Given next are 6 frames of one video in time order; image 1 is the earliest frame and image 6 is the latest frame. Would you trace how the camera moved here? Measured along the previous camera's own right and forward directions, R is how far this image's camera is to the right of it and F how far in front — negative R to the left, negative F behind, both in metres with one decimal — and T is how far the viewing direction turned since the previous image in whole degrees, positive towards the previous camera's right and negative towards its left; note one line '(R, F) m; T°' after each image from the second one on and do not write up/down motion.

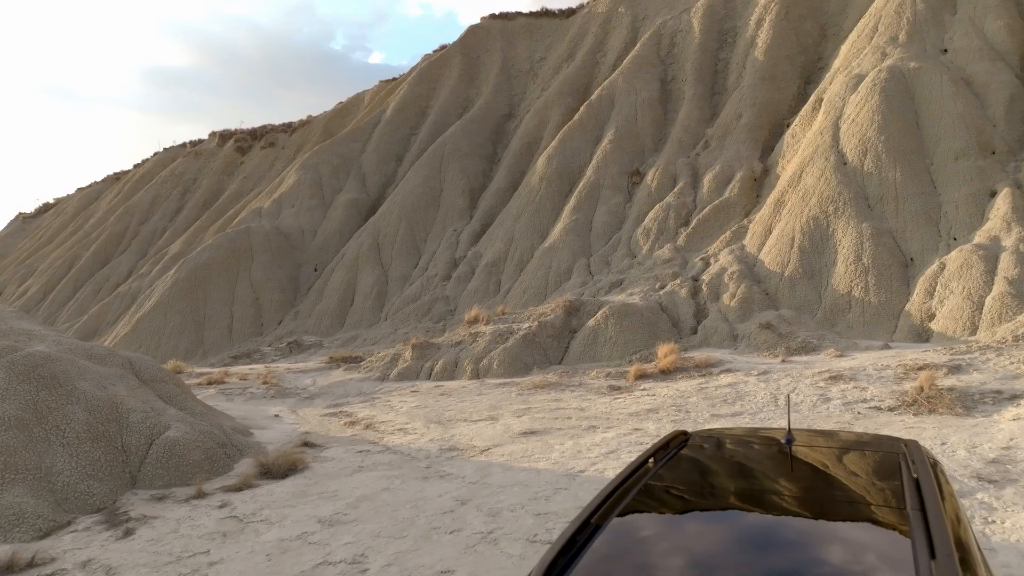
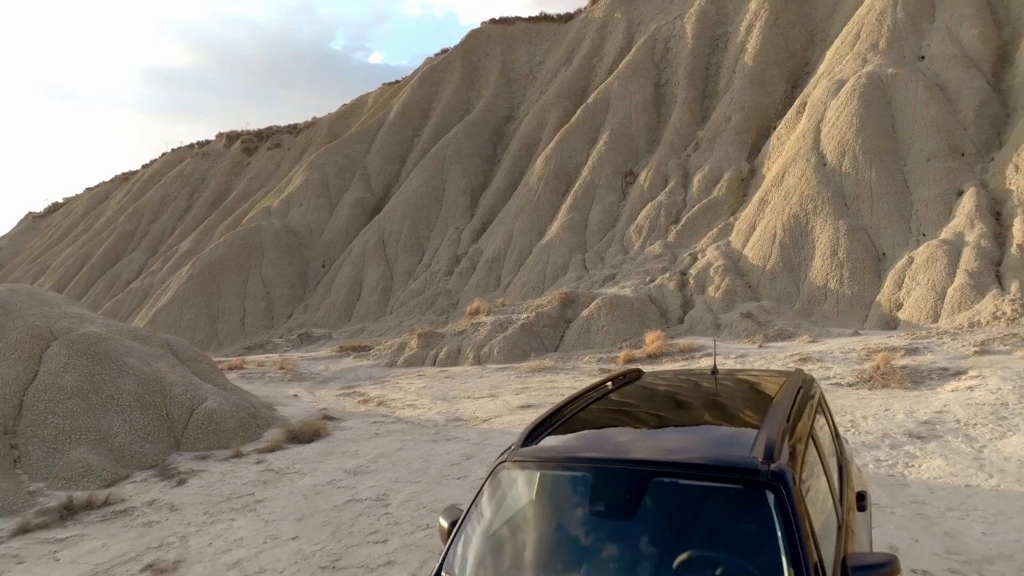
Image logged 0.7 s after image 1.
(0.0, -1.1) m; 0°
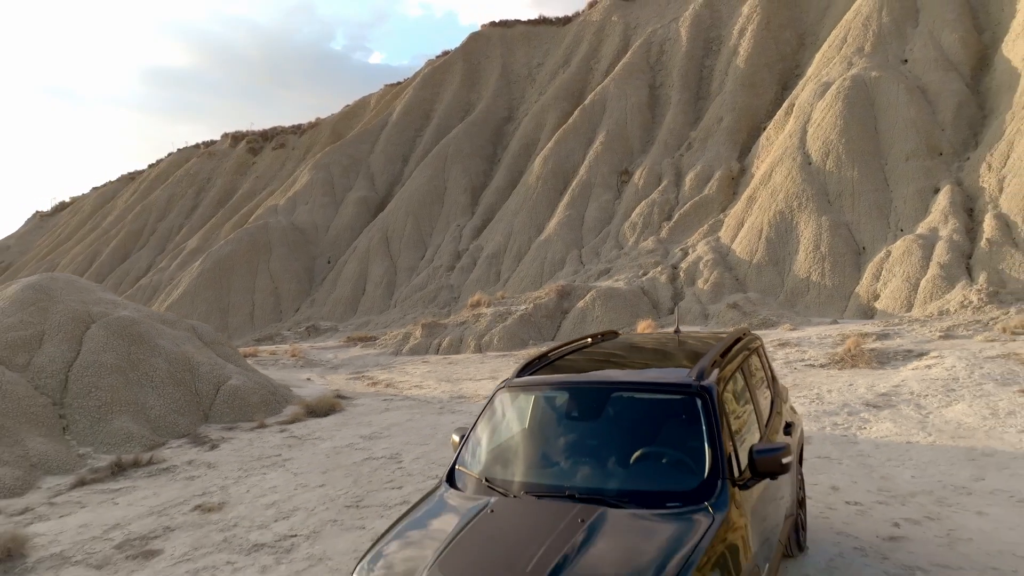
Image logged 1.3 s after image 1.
(0.0, -0.9) m; 0°
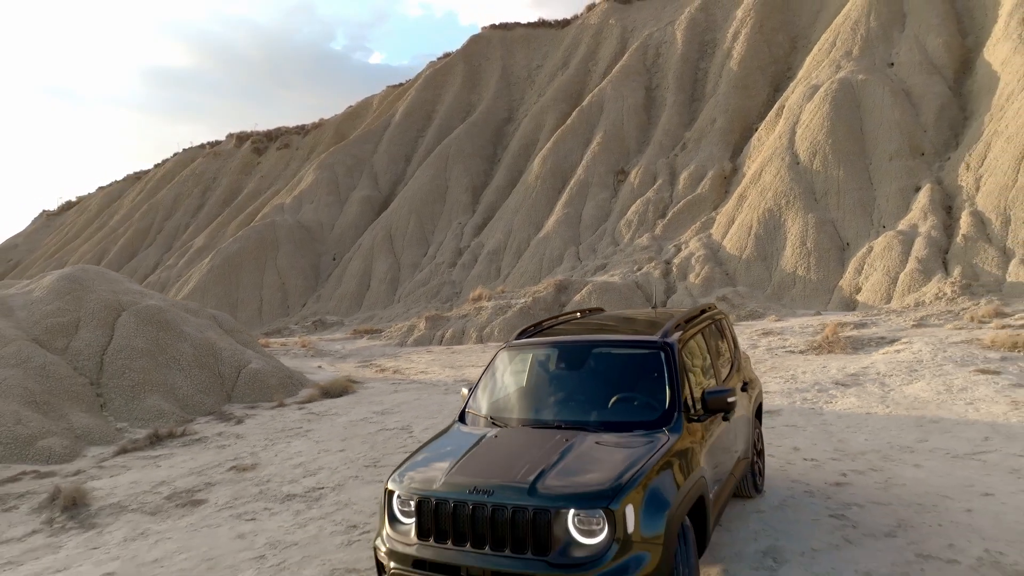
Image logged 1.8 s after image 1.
(0.0, -0.8) m; 0°
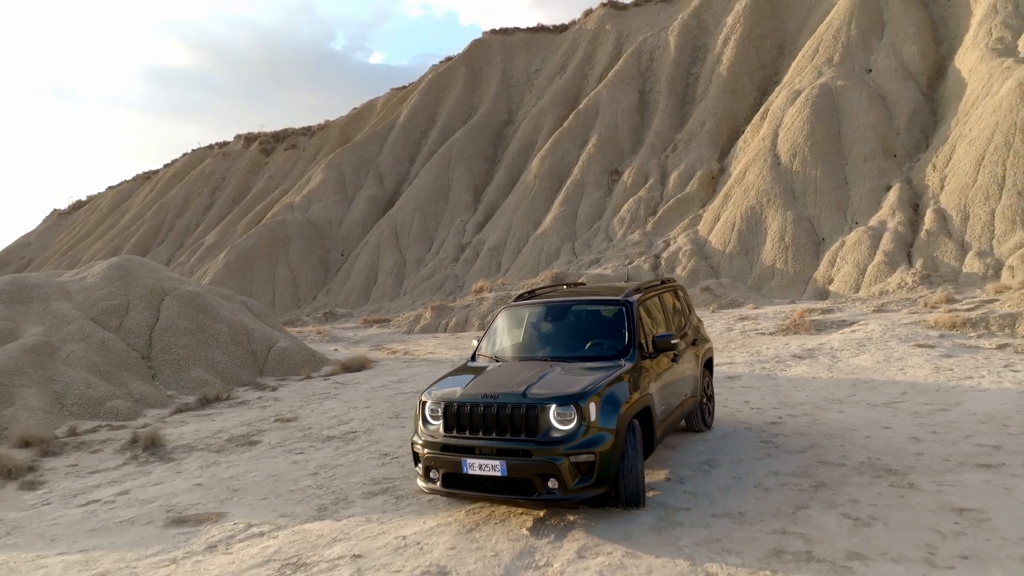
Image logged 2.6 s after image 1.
(0.0, -1.4) m; 0°
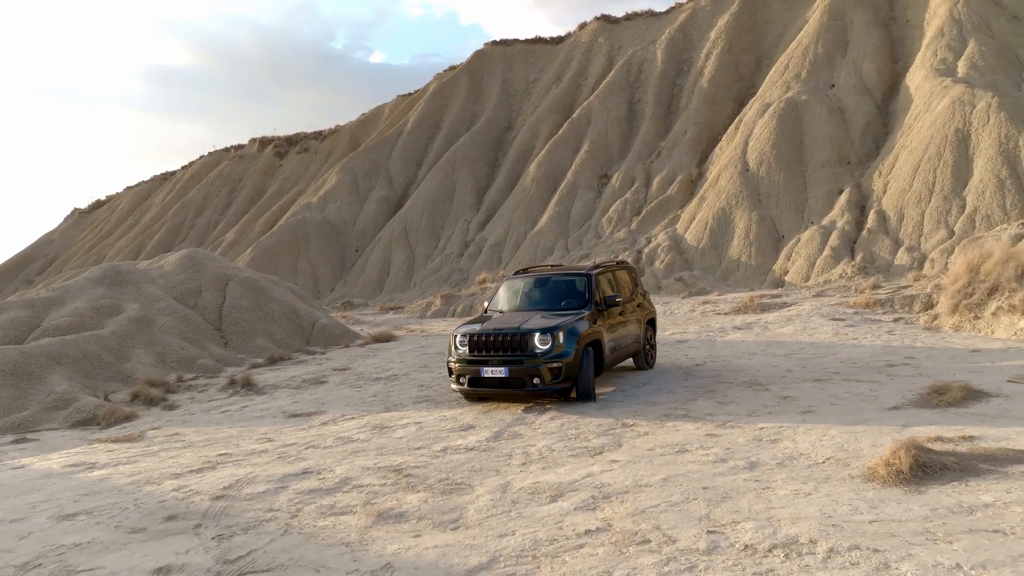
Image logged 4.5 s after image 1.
(0.0, -2.9) m; 0°
